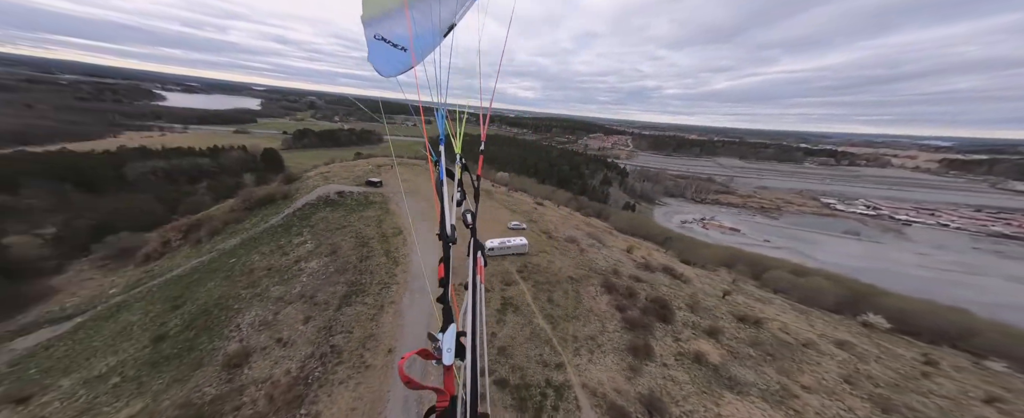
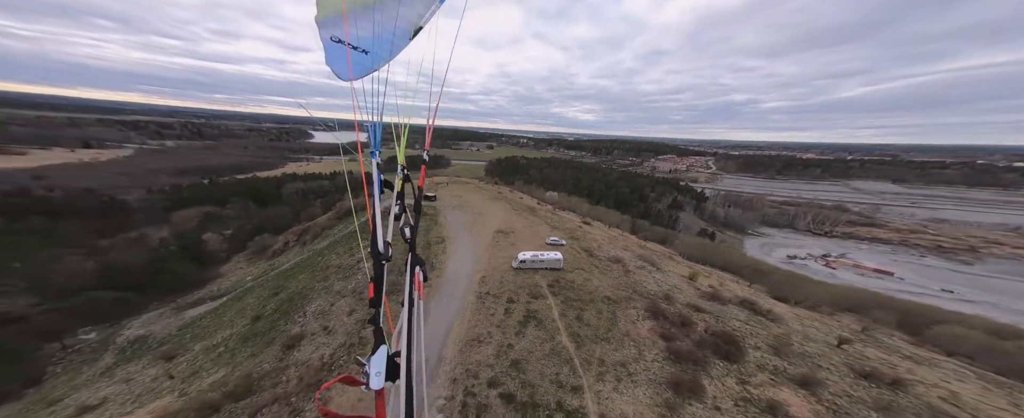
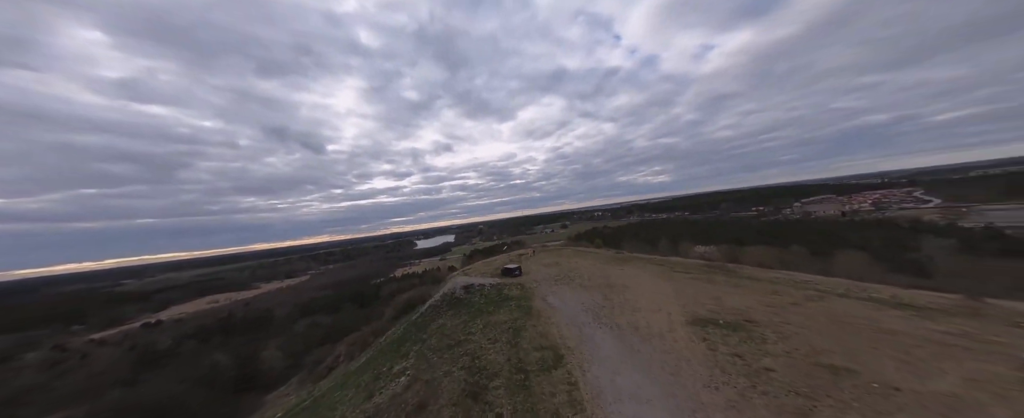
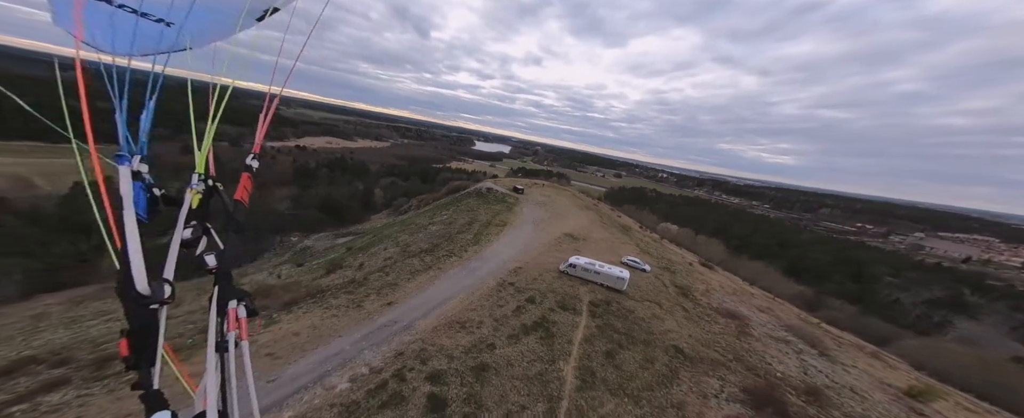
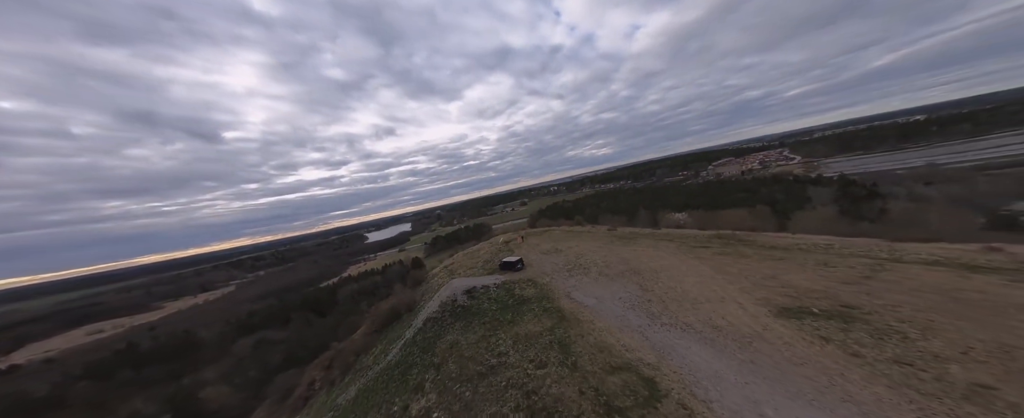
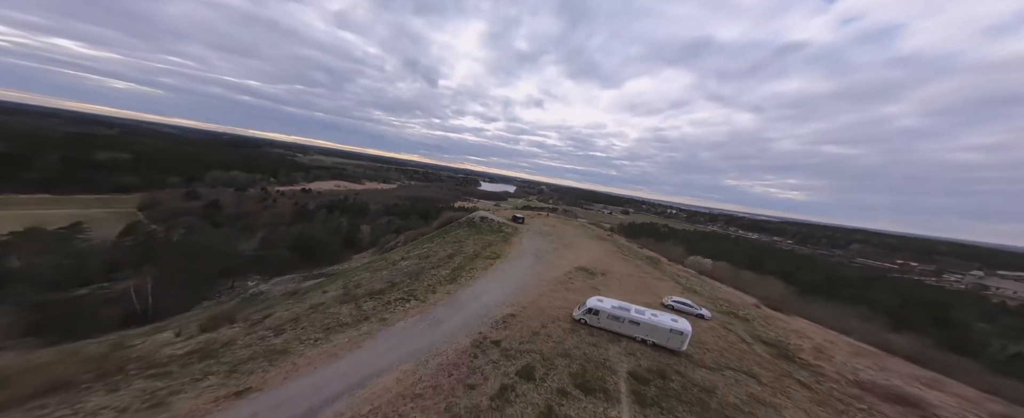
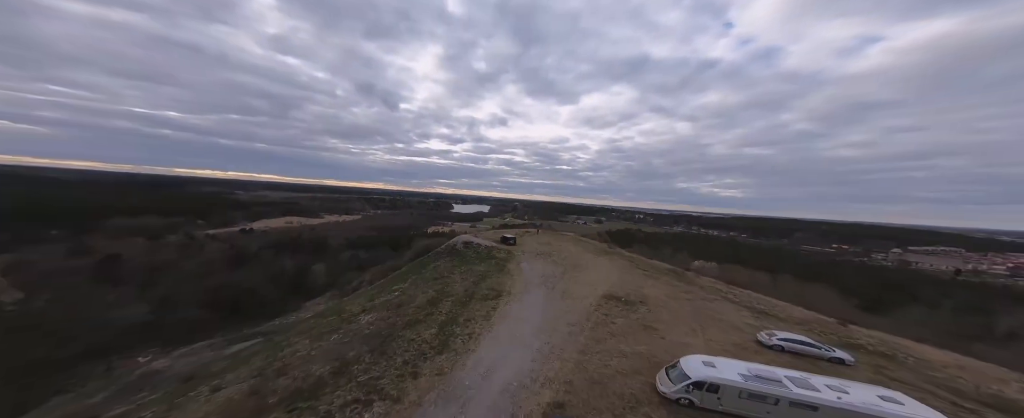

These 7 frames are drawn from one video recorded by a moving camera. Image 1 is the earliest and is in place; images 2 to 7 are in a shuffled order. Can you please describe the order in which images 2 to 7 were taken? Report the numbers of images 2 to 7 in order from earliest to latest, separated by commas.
2, 4, 6, 7, 3, 5
